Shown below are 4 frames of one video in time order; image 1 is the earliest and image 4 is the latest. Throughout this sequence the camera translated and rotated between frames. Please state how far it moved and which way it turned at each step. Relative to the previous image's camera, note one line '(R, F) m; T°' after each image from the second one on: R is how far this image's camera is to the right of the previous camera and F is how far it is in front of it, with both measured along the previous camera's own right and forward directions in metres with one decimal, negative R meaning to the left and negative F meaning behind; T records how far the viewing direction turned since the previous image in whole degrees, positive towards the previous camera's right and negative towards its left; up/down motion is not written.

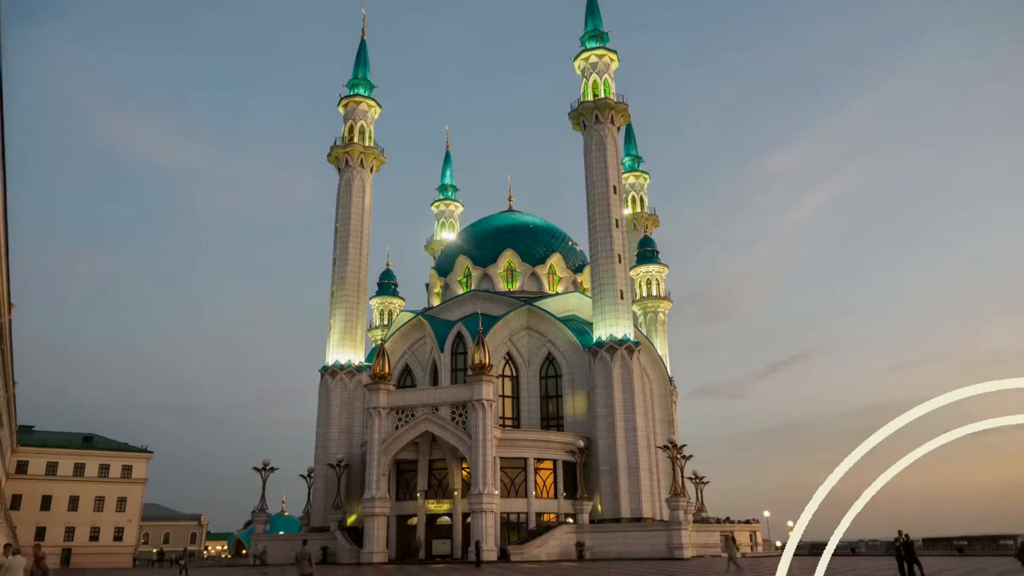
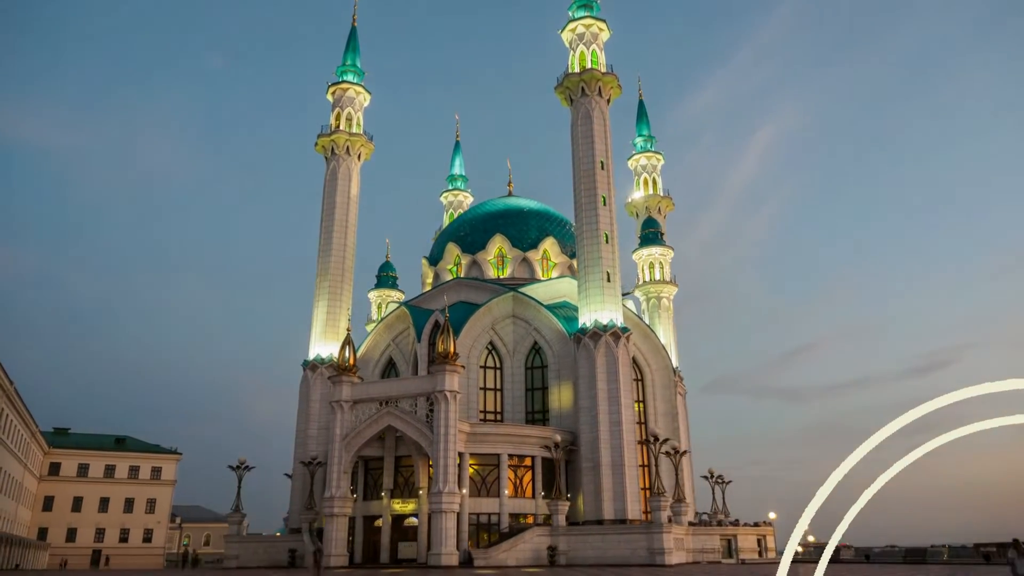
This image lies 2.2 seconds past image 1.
(+4.7, +3.2) m; -5°
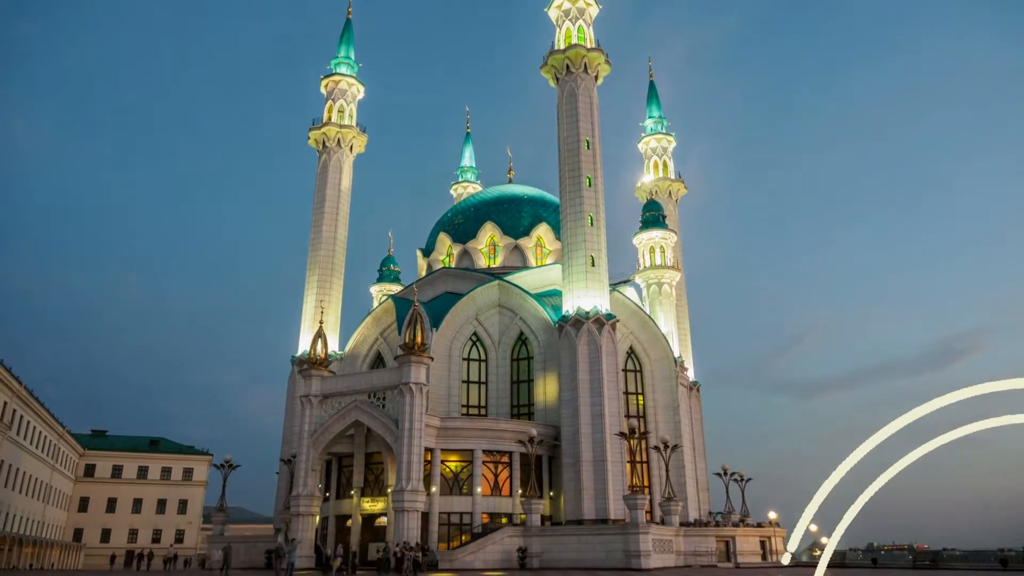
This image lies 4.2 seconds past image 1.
(+4.1, +2.3) m; -5°
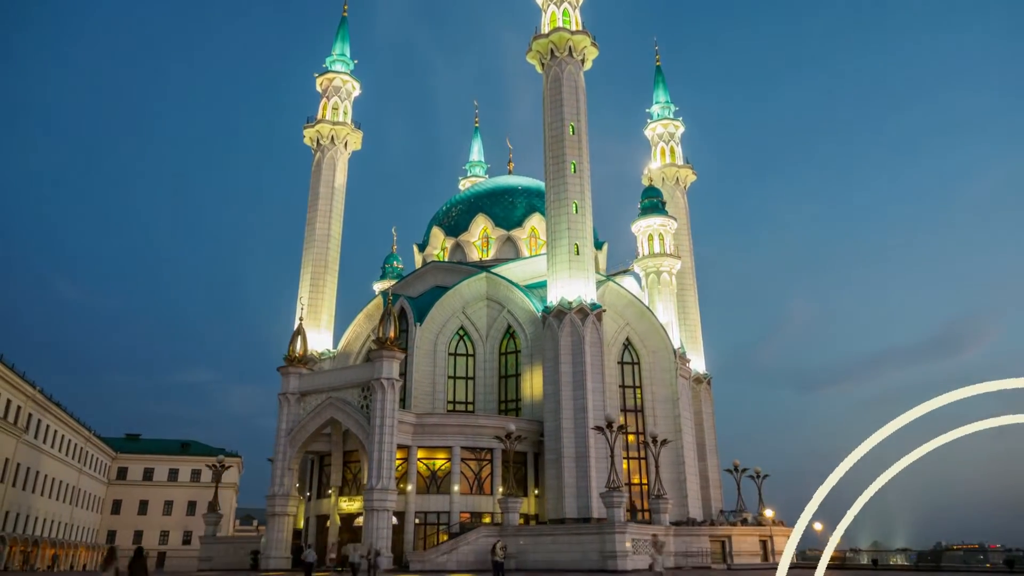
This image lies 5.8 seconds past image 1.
(+3.2, +1.4) m; -4°
